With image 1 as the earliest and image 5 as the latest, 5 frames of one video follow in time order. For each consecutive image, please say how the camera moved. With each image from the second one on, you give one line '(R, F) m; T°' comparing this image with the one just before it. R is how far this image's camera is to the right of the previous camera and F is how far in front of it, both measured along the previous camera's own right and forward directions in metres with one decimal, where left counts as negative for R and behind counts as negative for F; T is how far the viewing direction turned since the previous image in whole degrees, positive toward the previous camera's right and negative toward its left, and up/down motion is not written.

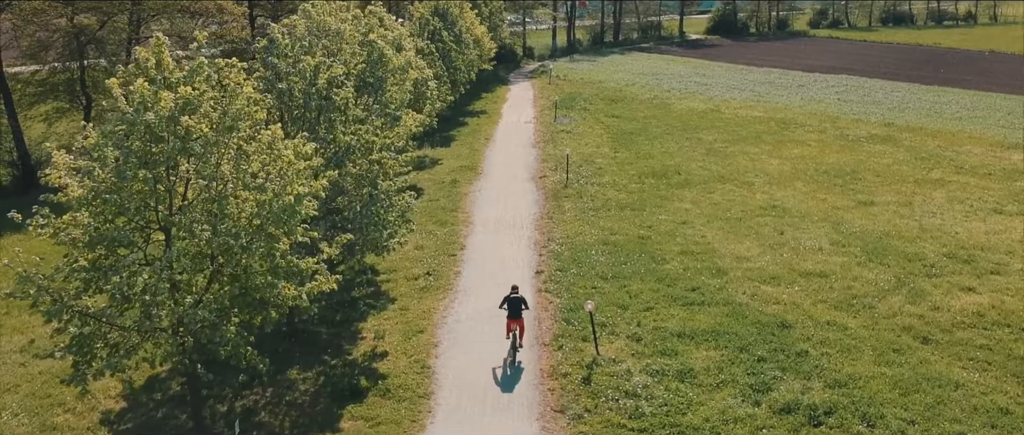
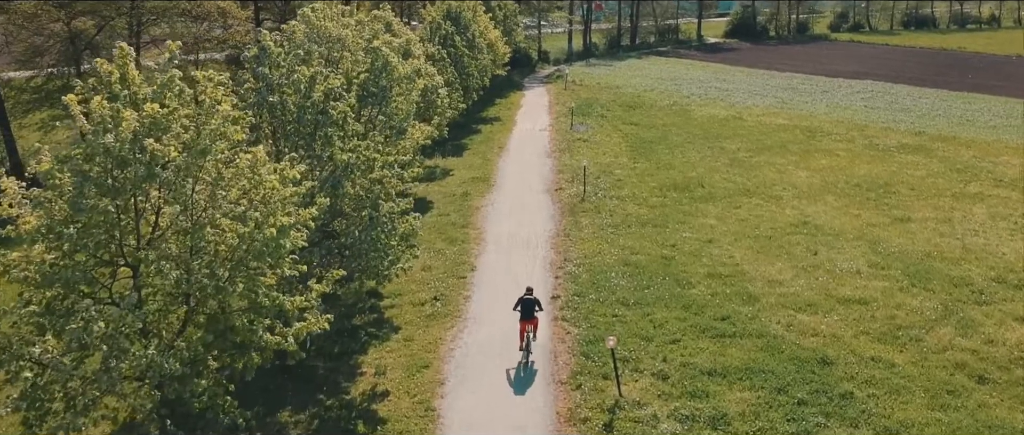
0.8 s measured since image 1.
(0.0, +1.9) m; -1°
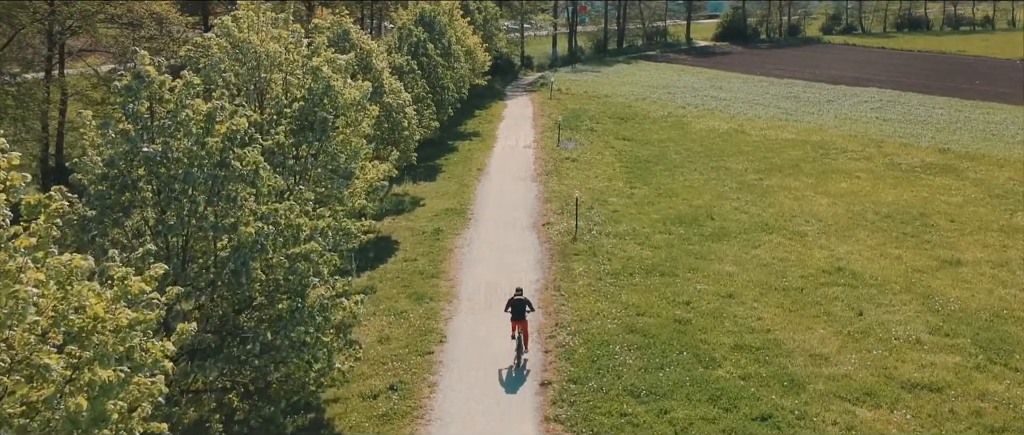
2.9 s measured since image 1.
(+0.1, +5.1) m; +1°
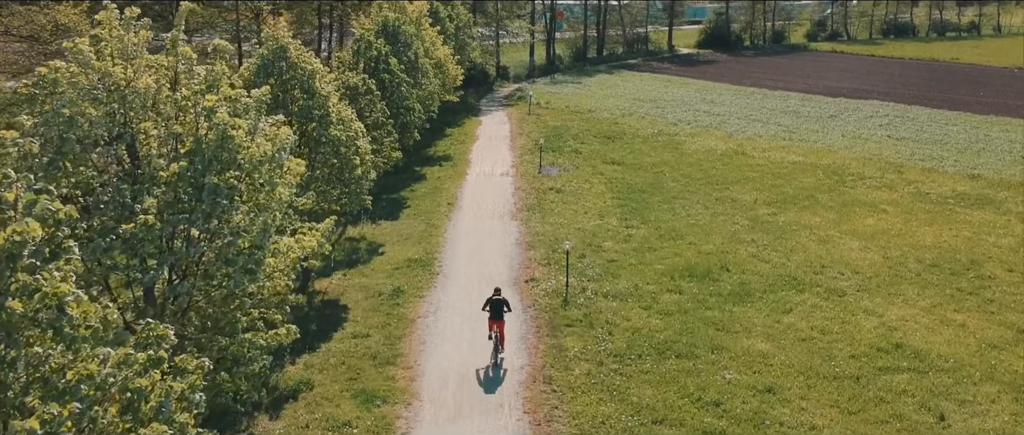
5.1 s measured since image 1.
(0.0, +5.4) m; +1°
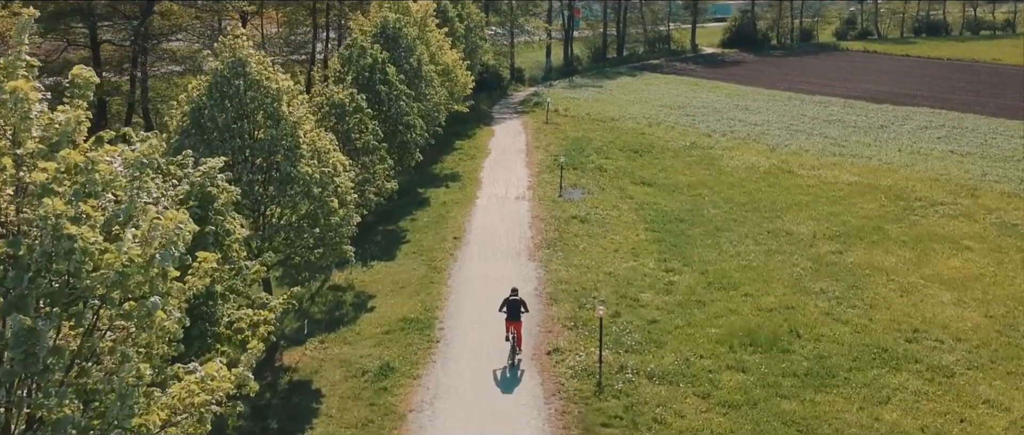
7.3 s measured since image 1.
(-0.1, +5.2) m; -1°
